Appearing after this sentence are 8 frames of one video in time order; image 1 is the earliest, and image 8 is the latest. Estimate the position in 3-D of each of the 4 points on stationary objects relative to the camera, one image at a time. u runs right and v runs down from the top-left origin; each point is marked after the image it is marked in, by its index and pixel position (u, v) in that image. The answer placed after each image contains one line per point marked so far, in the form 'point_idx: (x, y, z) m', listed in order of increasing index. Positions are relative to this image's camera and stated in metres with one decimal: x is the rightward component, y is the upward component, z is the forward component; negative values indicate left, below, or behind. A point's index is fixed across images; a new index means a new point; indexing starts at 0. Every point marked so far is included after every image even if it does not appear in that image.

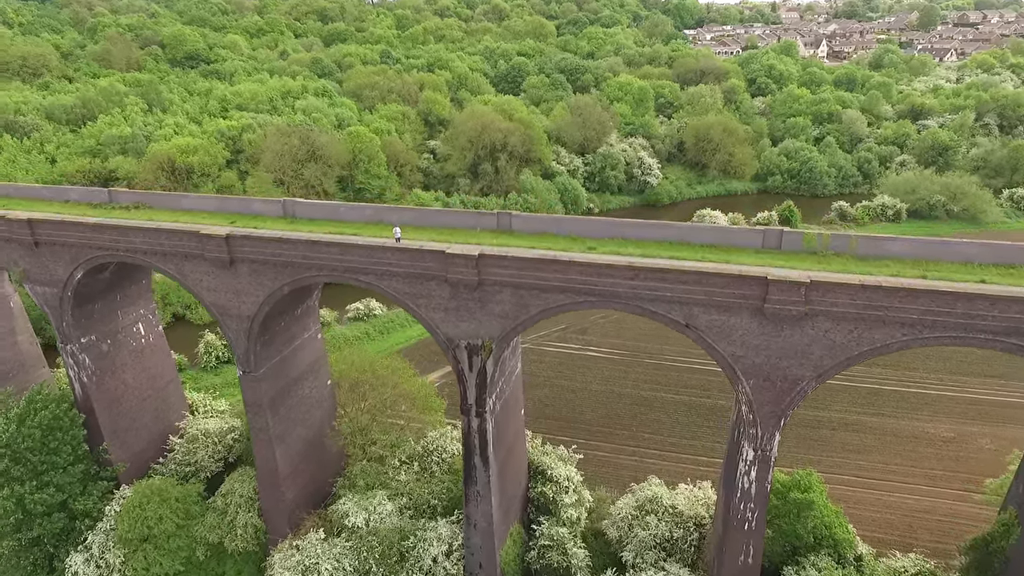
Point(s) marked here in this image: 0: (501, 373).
0: (-0.2, -2.0, +14.4) m
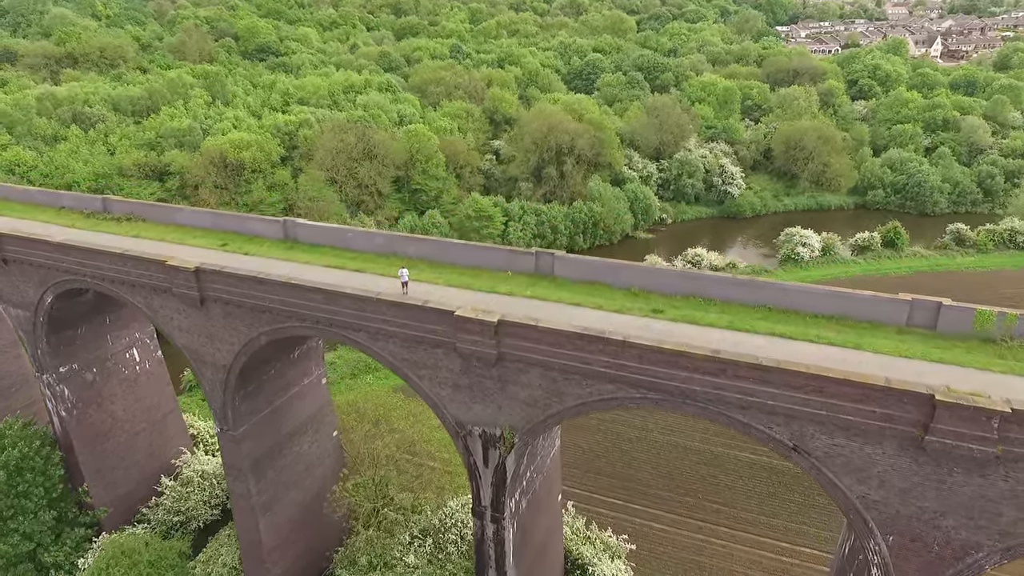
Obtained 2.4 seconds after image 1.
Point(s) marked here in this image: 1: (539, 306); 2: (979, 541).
0: (+0.3, -3.1, +10.9) m
1: (+0.5, -0.3, +10.8) m
2: (+5.6, -3.0, +7.4) m
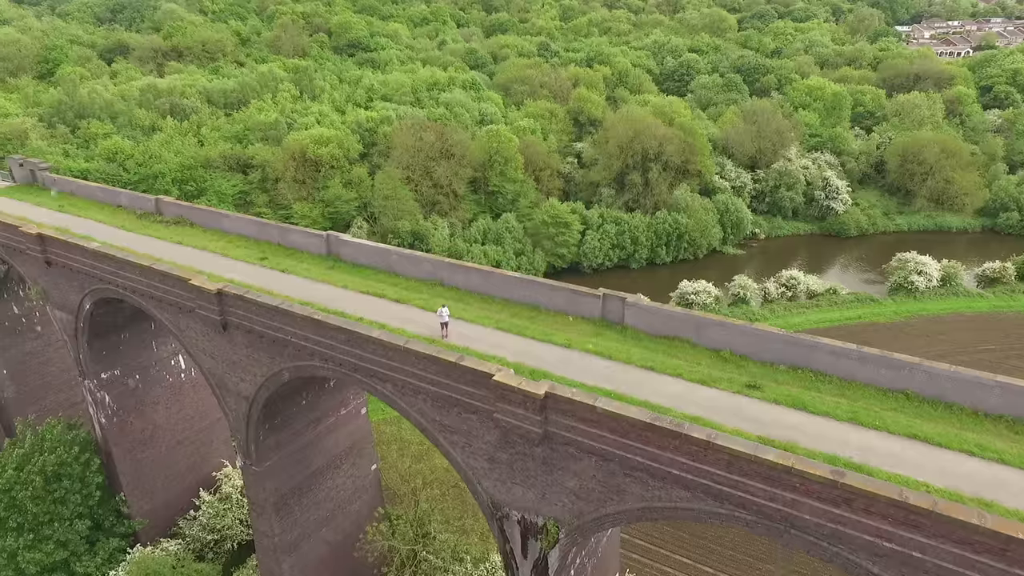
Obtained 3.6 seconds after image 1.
0: (+1.0, -3.9, +9.0) m
1: (+1.3, -1.1, +8.8) m
2: (+5.8, -4.1, +4.8) m
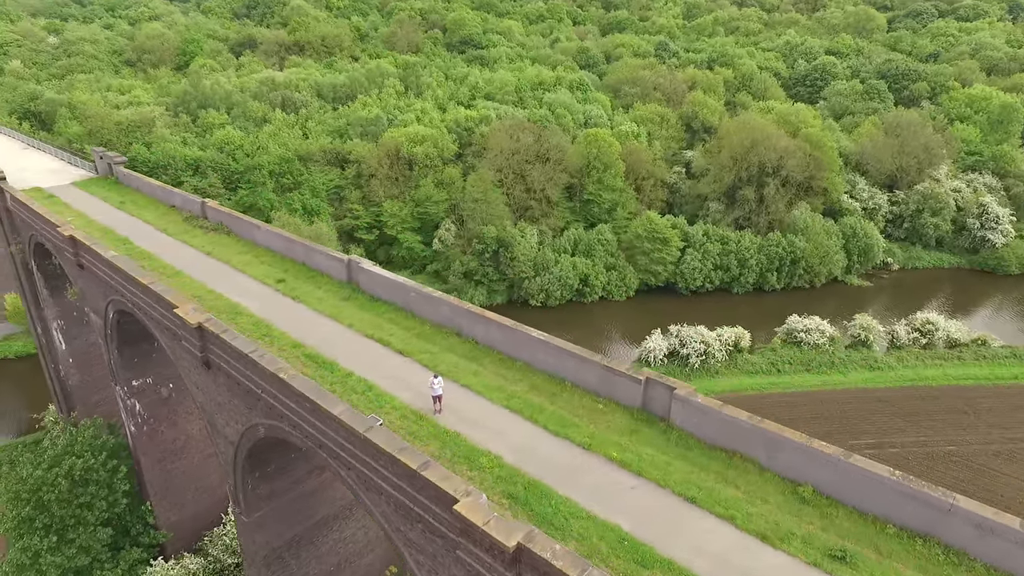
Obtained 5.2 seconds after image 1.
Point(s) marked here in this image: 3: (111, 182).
0: (+0.7, -4.8, +6.7) m
1: (+1.2, -2.0, +6.5) m
2: (+4.7, -5.4, +1.9) m
3: (-12.0, +3.1, +18.4) m
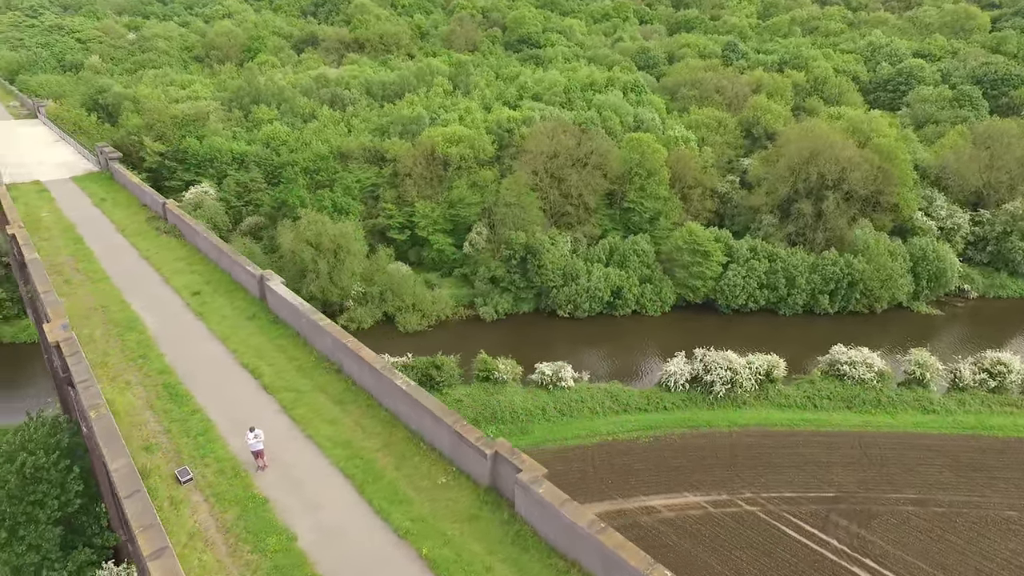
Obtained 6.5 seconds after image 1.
0: (-1.3, -5.3, +5.5) m
1: (-0.7, -2.5, +5.1) m
2: (+2.1, -6.0, +0.2) m
3: (-12.1, +3.3, +18.5) m
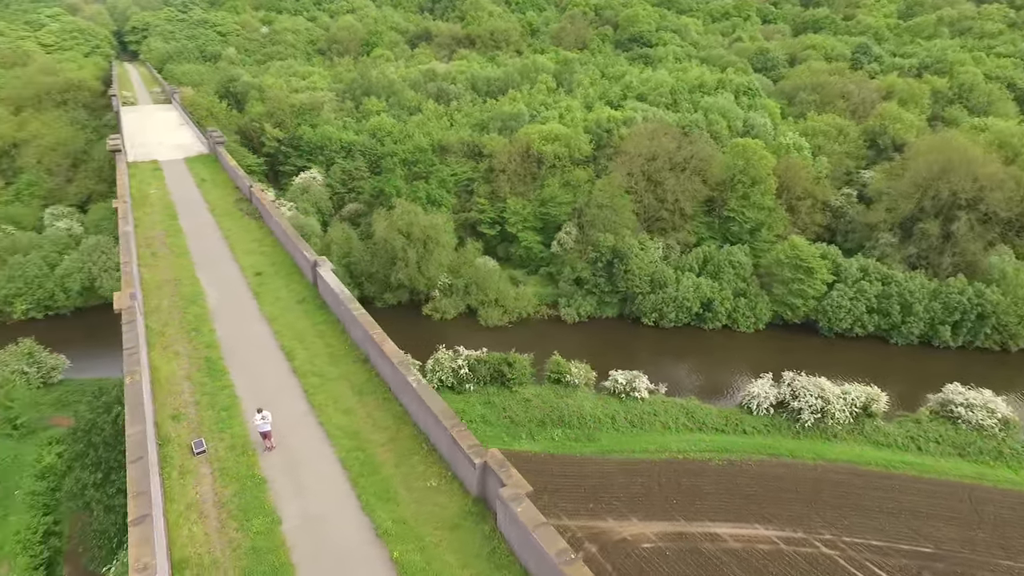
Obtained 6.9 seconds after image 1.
0: (-1.7, -5.2, +5.4) m
1: (-0.9, -2.5, +5.0) m
2: (+0.7, -6.2, -0.4) m
3: (-9.6, +4.1, +19.9) m
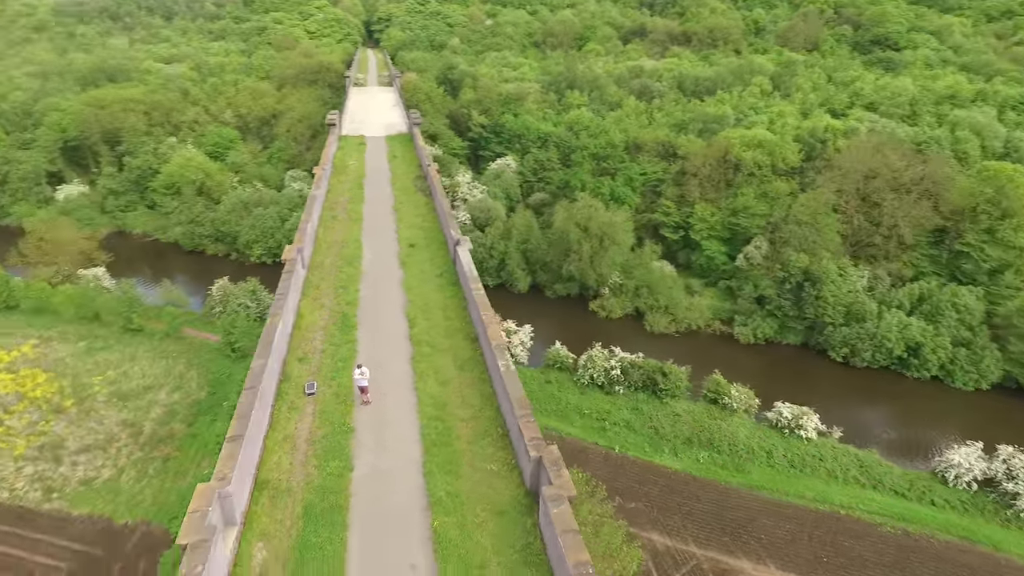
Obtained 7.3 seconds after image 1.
0: (-1.7, -4.9, +5.8) m
1: (-0.7, -2.3, +5.1) m
2: (-1.2, -6.1, -0.4) m
3: (-3.6, +5.3, +21.7) m
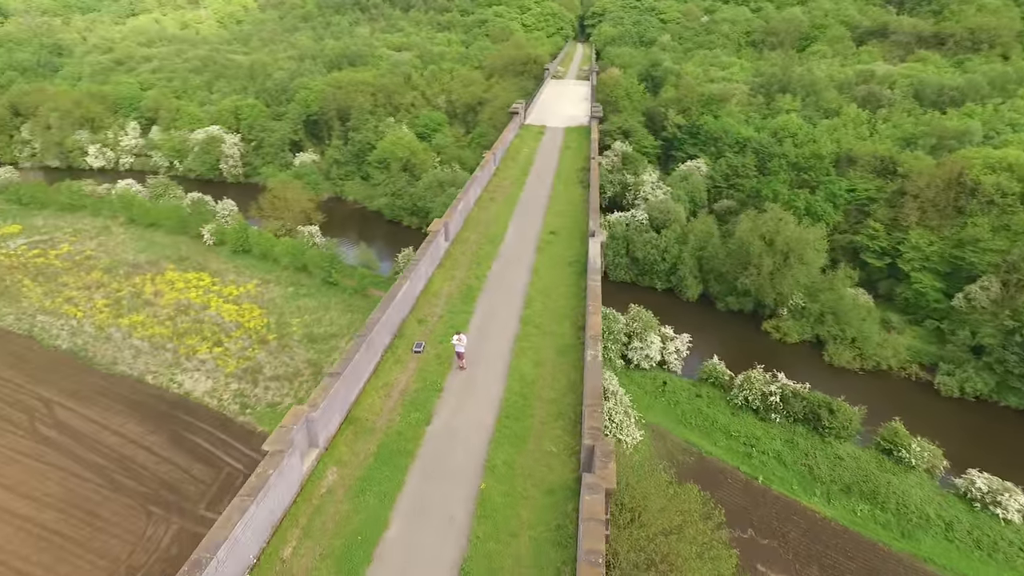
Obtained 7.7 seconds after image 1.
0: (-1.5, -4.5, +6.4) m
1: (-0.5, -2.1, +5.4) m
2: (-3.0, -5.7, +0.4) m
3: (+2.7, +5.6, +22.0) m
